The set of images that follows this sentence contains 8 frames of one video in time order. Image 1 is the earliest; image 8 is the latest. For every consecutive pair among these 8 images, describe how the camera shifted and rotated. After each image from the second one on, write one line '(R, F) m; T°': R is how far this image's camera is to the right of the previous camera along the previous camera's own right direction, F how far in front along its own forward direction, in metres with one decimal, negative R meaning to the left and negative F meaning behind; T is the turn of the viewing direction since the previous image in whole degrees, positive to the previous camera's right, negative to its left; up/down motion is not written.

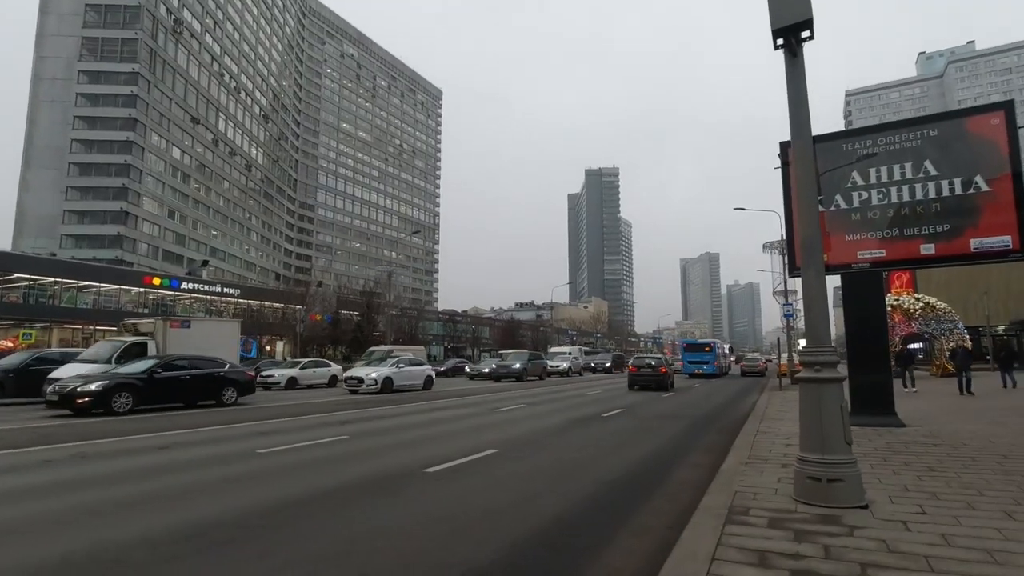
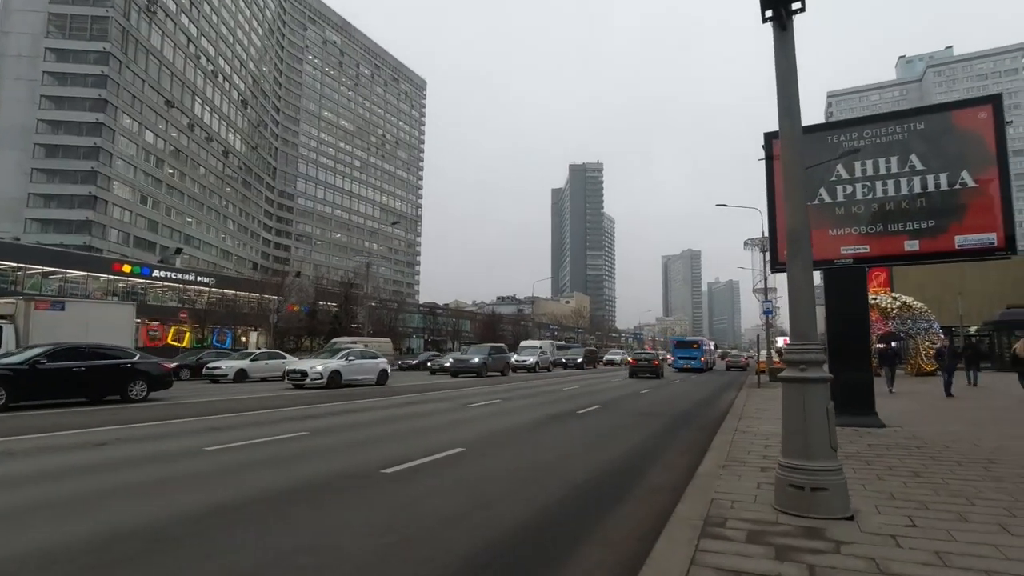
(+0.2, +0.5) m; +2°
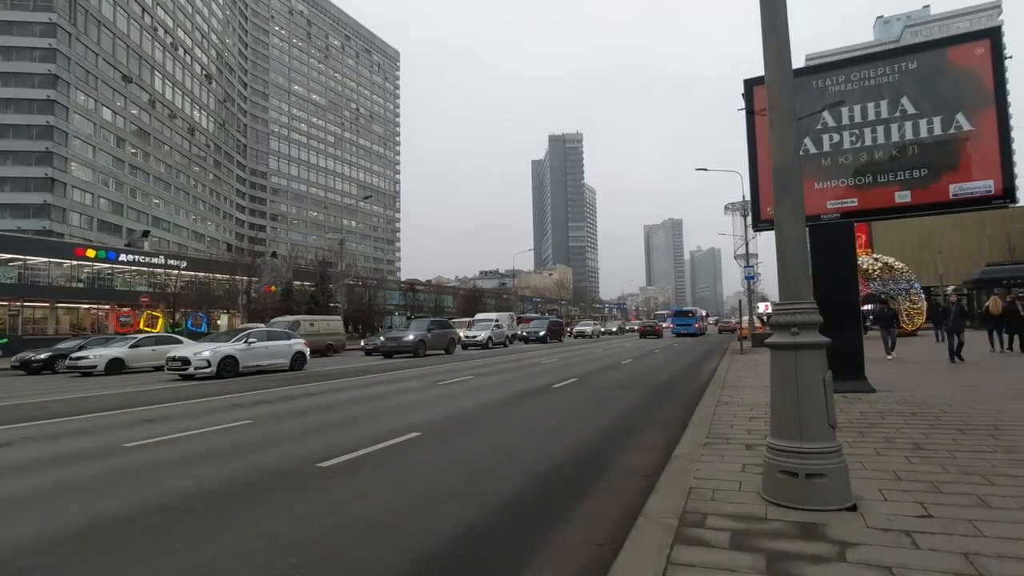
(+0.4, +1.0) m; +2°
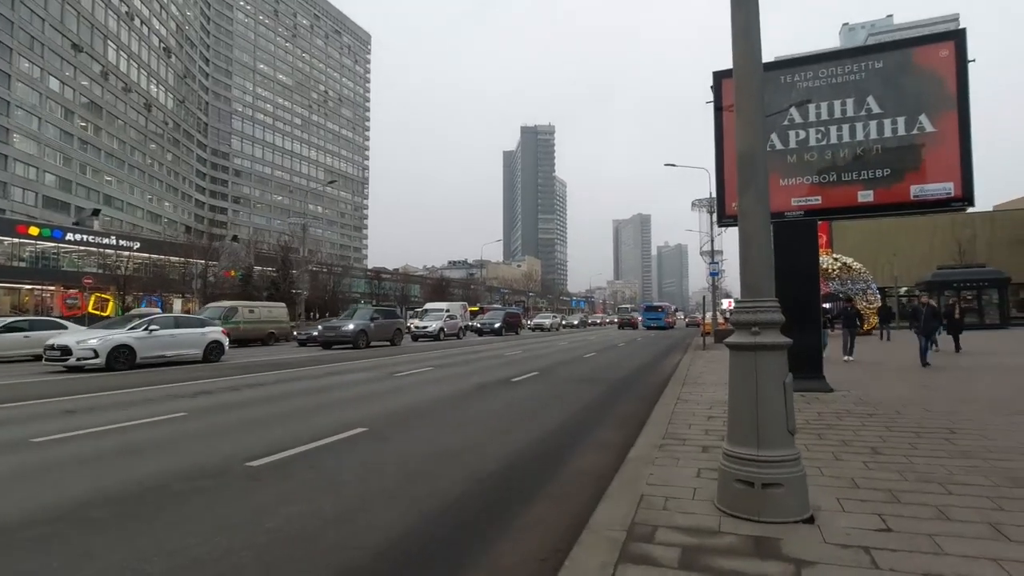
(+0.2, +0.4) m; +3°
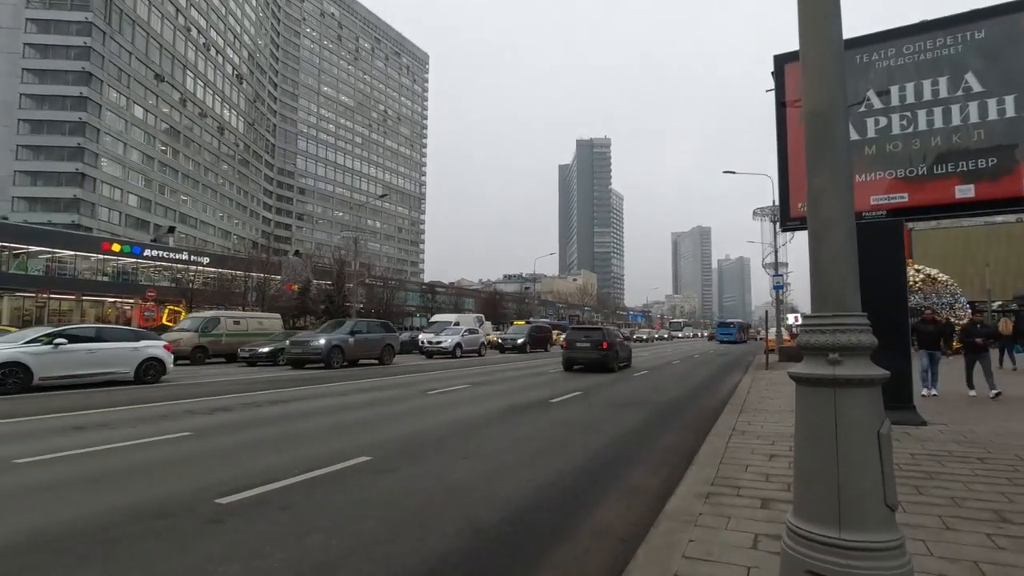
(+0.4, +1.0) m; -6°
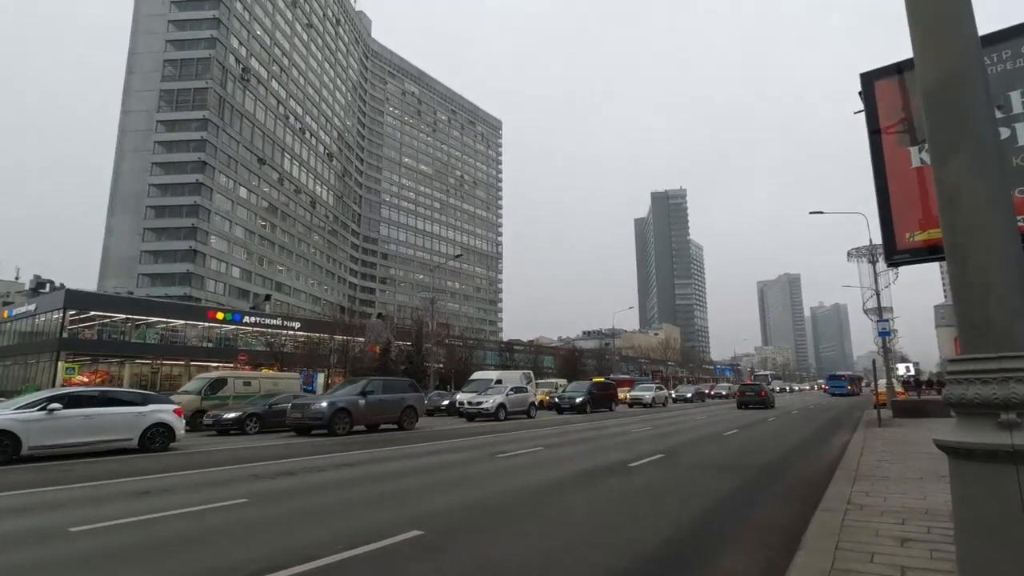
(+0.2, +0.7) m; -8°
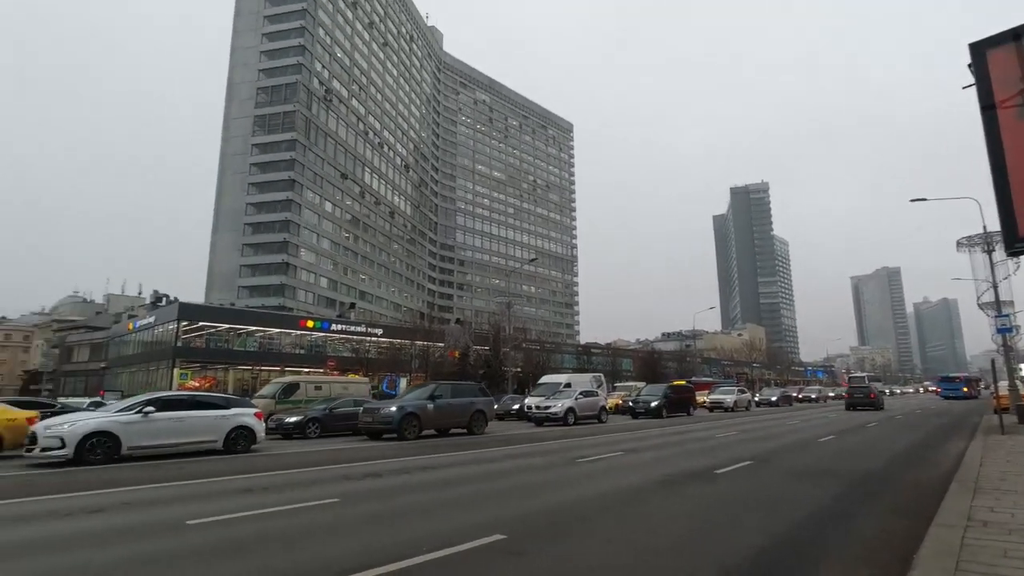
(0.0, 0.0) m; -8°
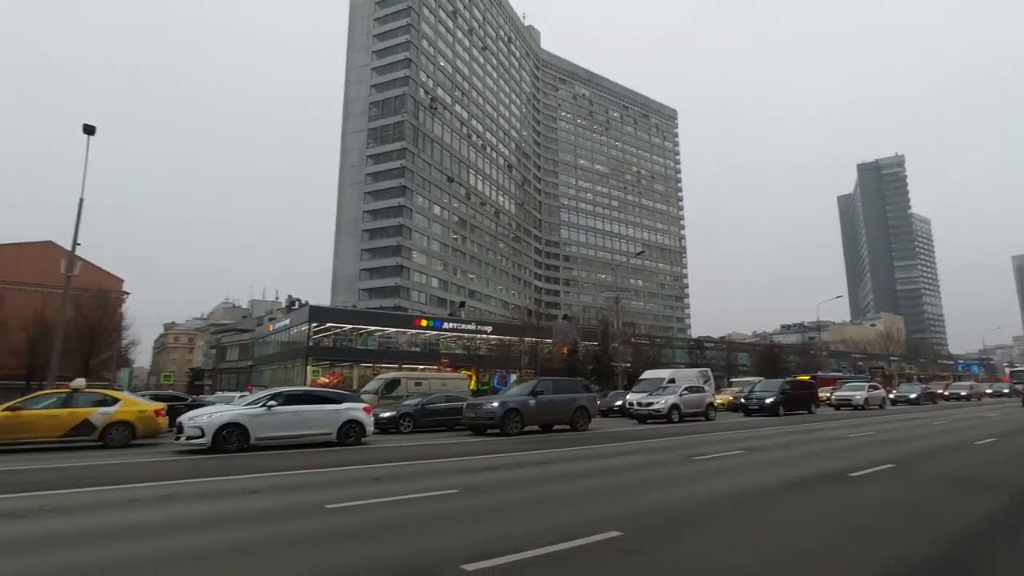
(0.0, -0.2) m; -11°
